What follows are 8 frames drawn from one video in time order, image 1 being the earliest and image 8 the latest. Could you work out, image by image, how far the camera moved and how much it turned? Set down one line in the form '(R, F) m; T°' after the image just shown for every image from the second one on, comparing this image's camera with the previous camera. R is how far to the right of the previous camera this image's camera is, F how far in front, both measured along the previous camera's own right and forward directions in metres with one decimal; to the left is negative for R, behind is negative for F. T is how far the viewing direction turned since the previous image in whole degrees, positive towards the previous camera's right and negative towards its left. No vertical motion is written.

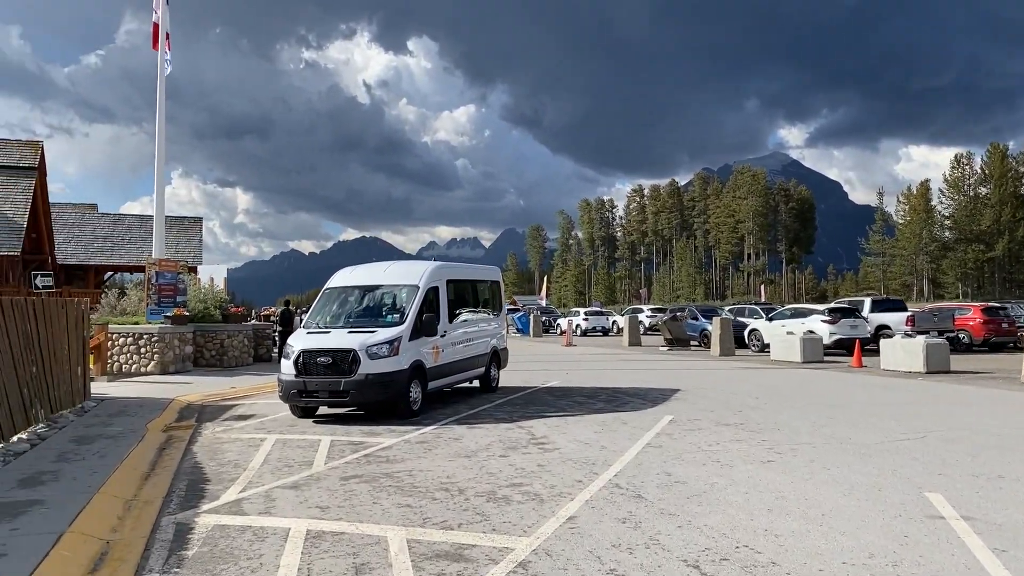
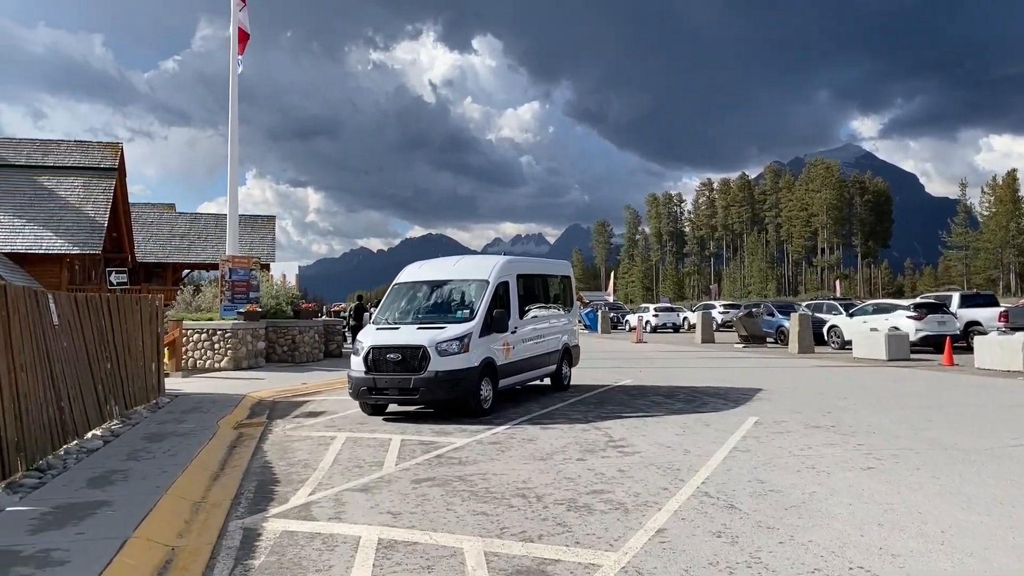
(-0.1, +0.4) m; -4°
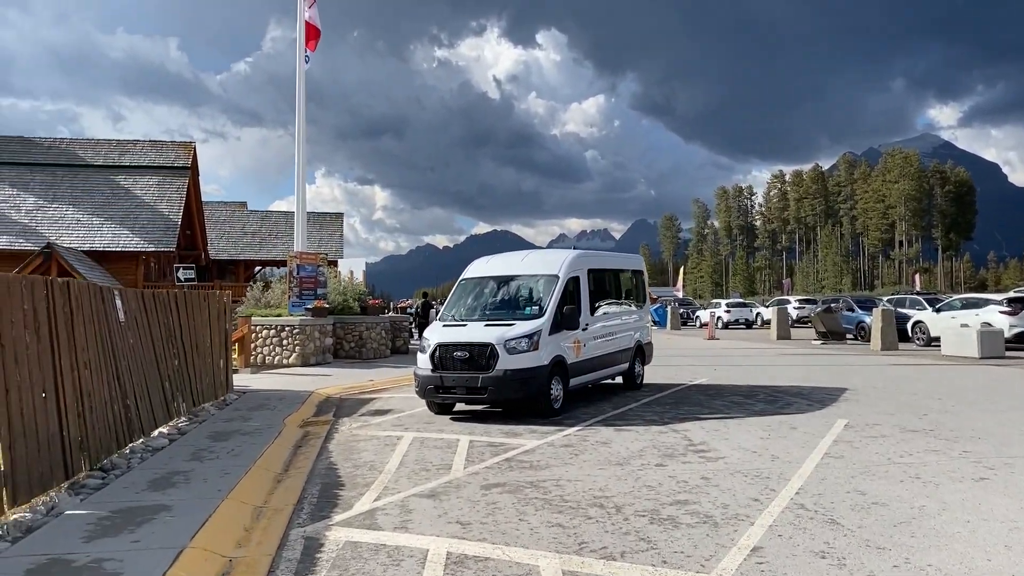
(-0.1, +0.5) m; -4°
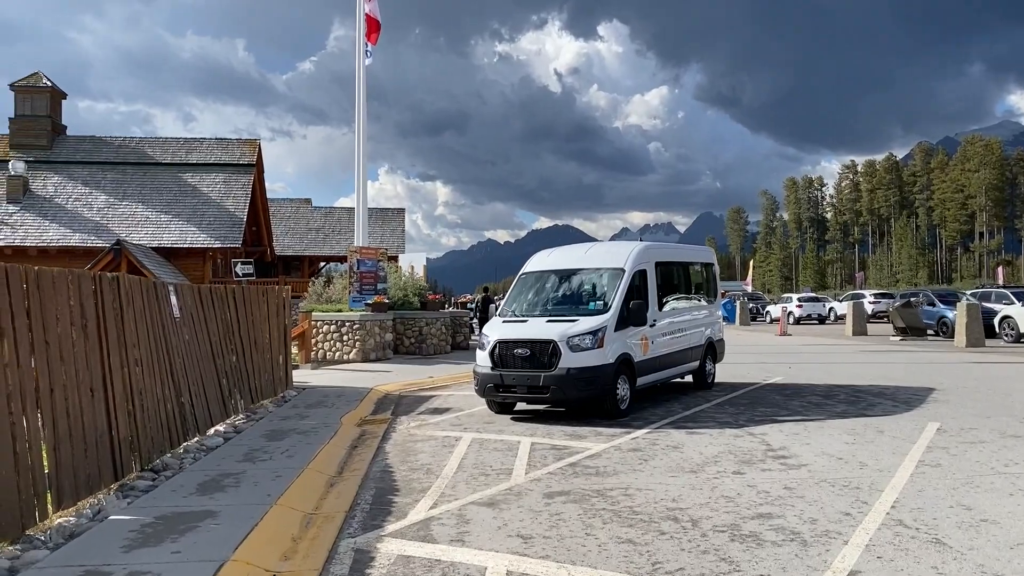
(0.0, +0.5) m; -4°
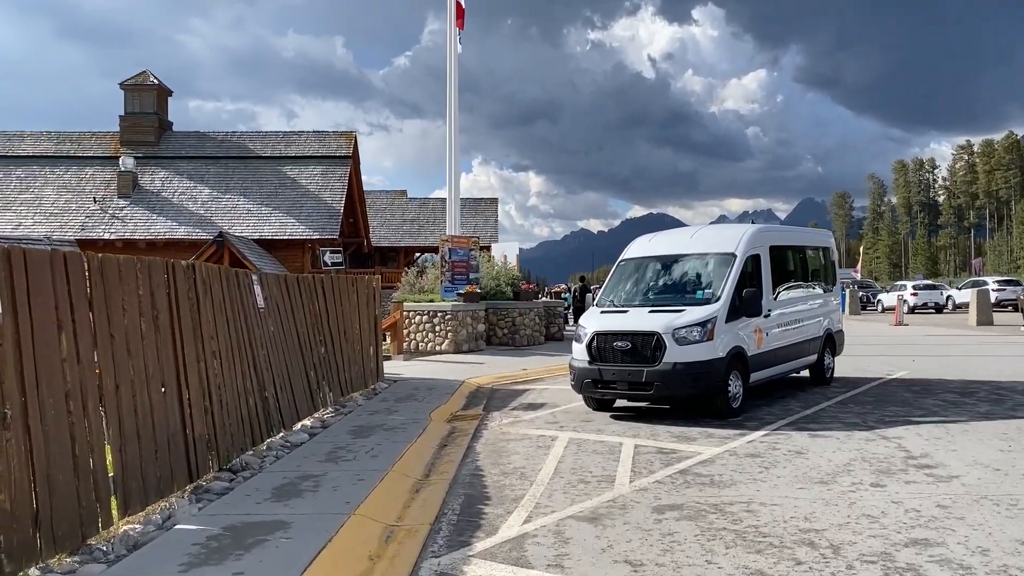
(-0.1, +0.8) m; -6°
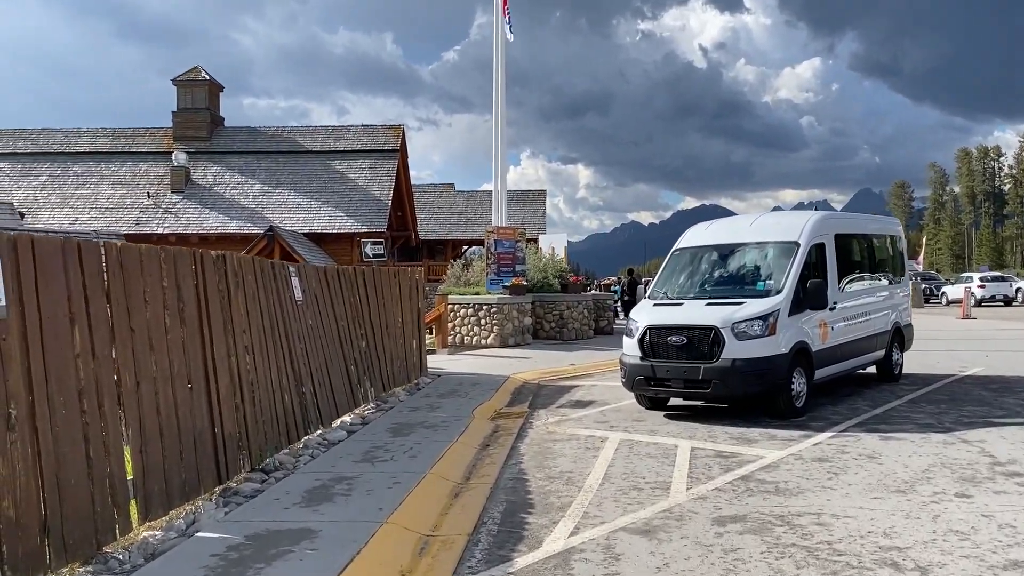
(0.0, +0.5) m; -3°
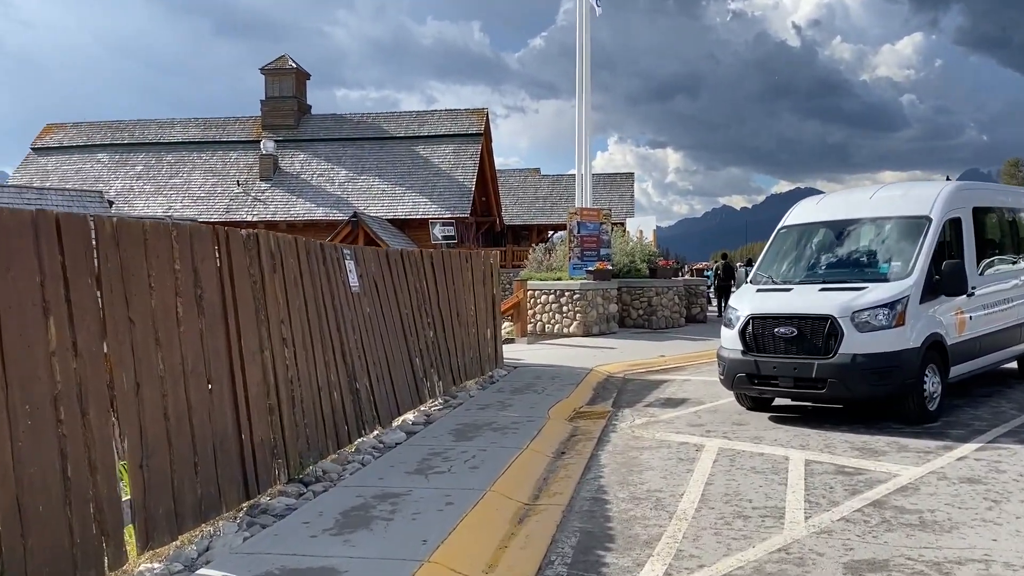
(+0.1, +1.1) m; -6°
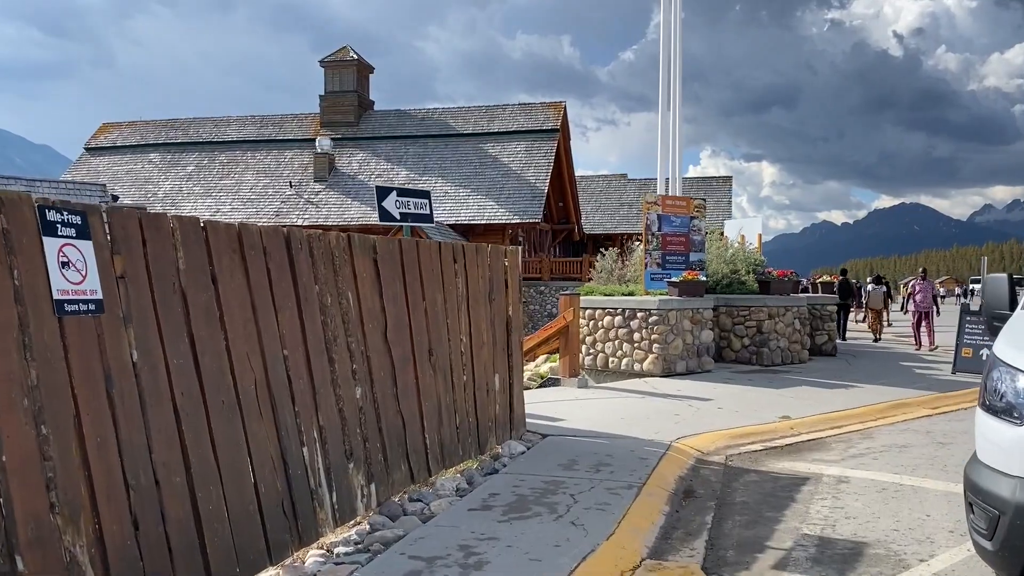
(+0.6, +4.8) m; -6°
